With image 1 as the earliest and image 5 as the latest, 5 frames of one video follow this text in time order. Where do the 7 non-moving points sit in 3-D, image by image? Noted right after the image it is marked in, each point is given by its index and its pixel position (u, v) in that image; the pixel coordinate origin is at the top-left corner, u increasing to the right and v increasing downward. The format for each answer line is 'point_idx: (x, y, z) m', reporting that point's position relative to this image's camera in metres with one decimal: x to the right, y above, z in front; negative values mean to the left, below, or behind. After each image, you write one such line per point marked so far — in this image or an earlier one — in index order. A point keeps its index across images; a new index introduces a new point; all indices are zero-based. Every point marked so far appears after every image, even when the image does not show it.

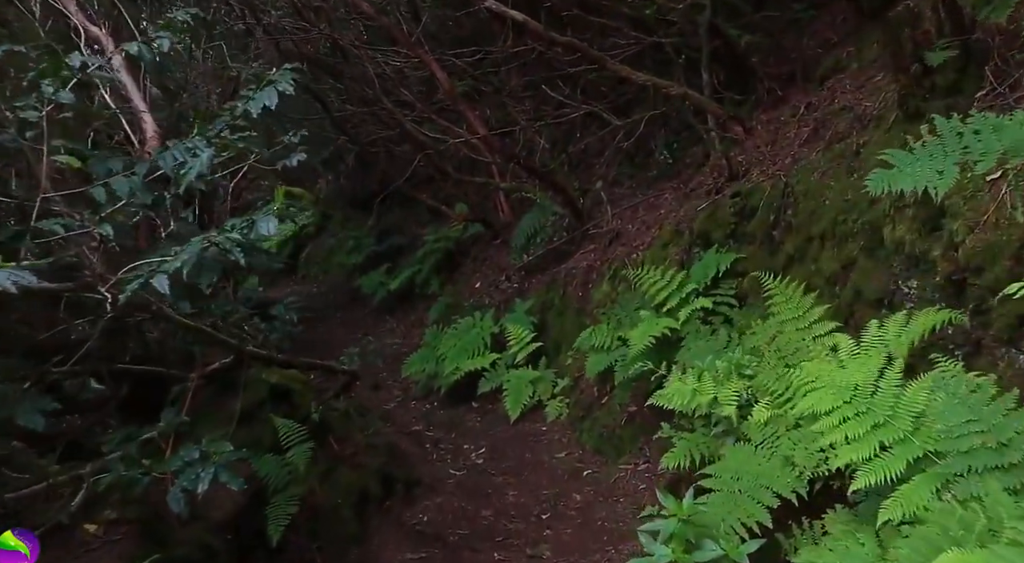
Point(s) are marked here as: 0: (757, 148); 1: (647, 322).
0: (+1.9, +1.0, +7.2) m
1: (+0.9, -0.3, +6.3) m
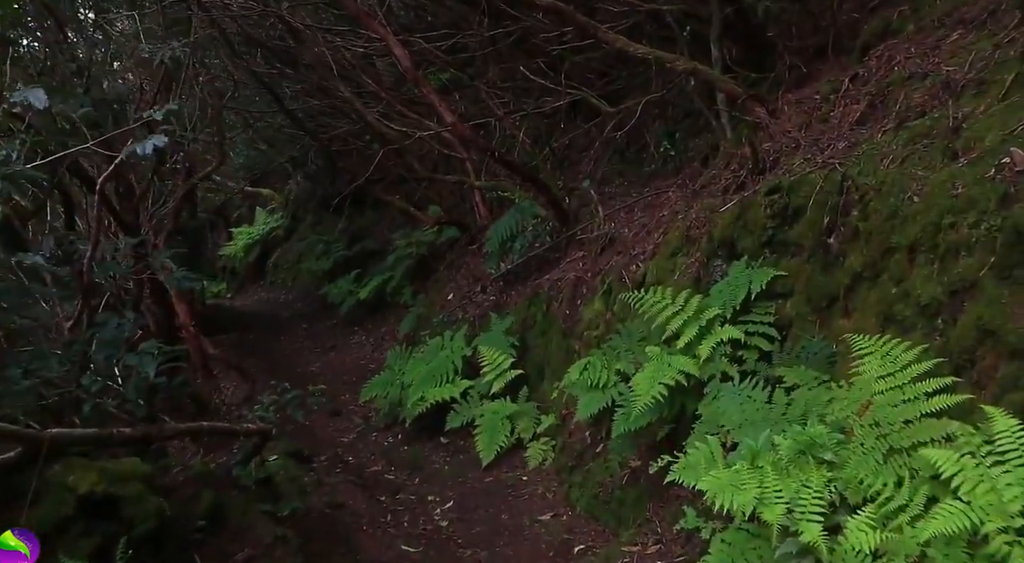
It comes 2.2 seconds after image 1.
0: (+1.7, +0.9, +5.8) m
1: (+0.8, -0.4, +4.9) m
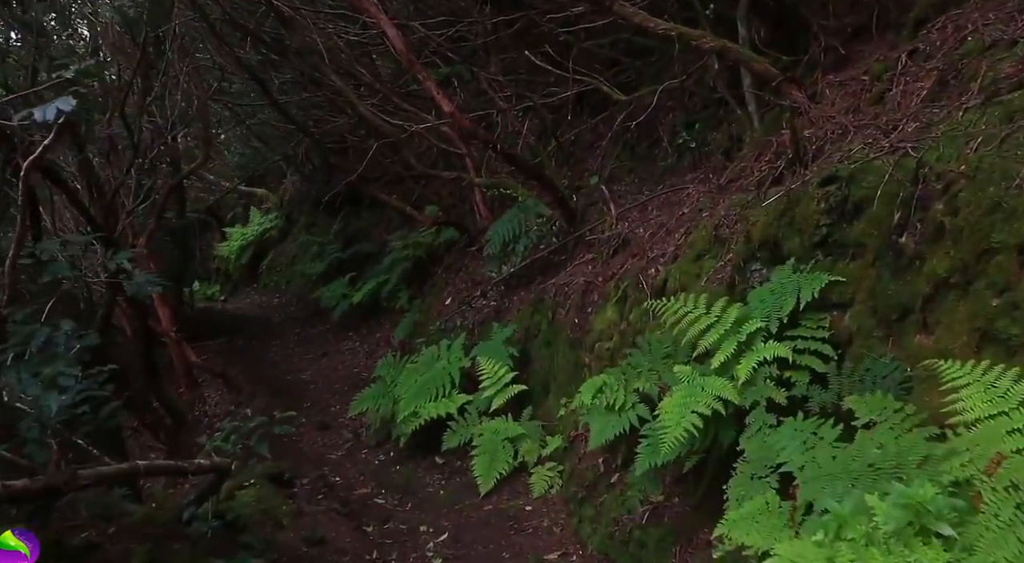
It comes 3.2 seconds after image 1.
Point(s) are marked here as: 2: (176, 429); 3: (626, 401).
0: (+1.7, +0.9, +5.0) m
1: (+0.8, -0.5, +4.1) m
2: (-3.4, -1.5, +9.4) m
3: (+0.6, -0.6, +4.8) m
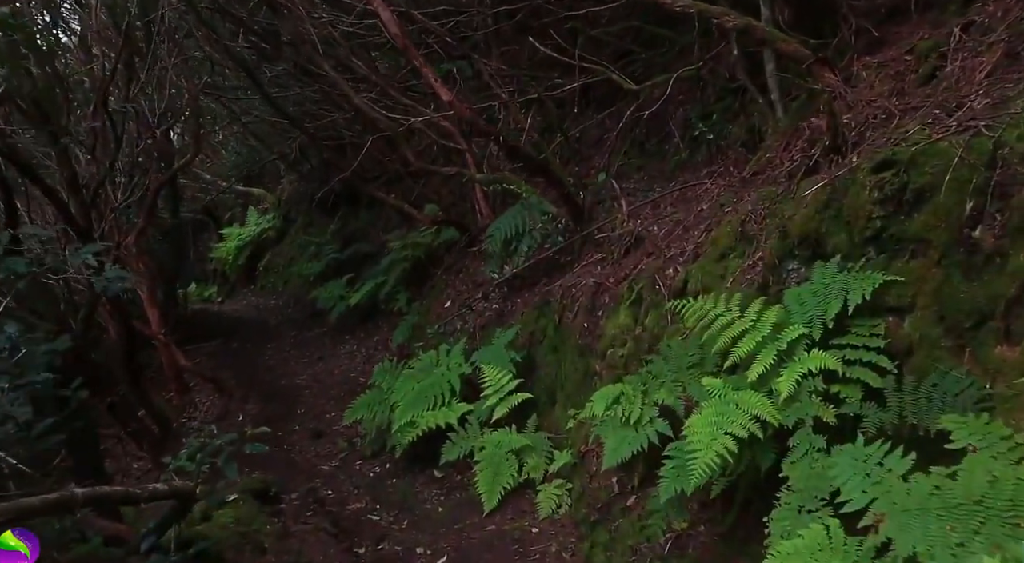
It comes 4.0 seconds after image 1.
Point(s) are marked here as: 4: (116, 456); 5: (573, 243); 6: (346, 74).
0: (+1.8, +0.9, +4.5) m
1: (+0.8, -0.5, +3.6) m
2: (-3.4, -1.5, +8.9) m
3: (+0.6, -0.6, +4.3) m
4: (-3.7, -1.6, +8.6) m
5: (+0.5, +0.3, +7.9) m
6: (-2.0, +2.5, +11.1) m
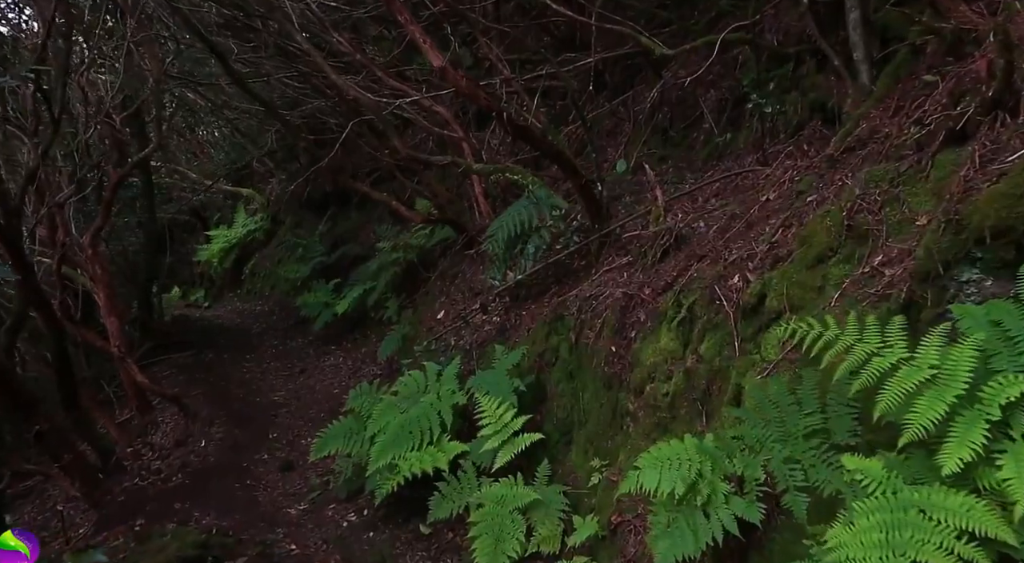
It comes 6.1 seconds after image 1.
0: (+1.8, +0.8, +3.1) m
1: (+0.8, -0.5, +2.2) m
2: (-3.3, -1.6, +7.4) m
3: (+0.7, -0.7, +2.8) m
4: (-3.7, -1.7, +7.2) m
5: (+0.6, +0.3, +6.5) m
6: (-2.0, +2.4, +9.6) m
